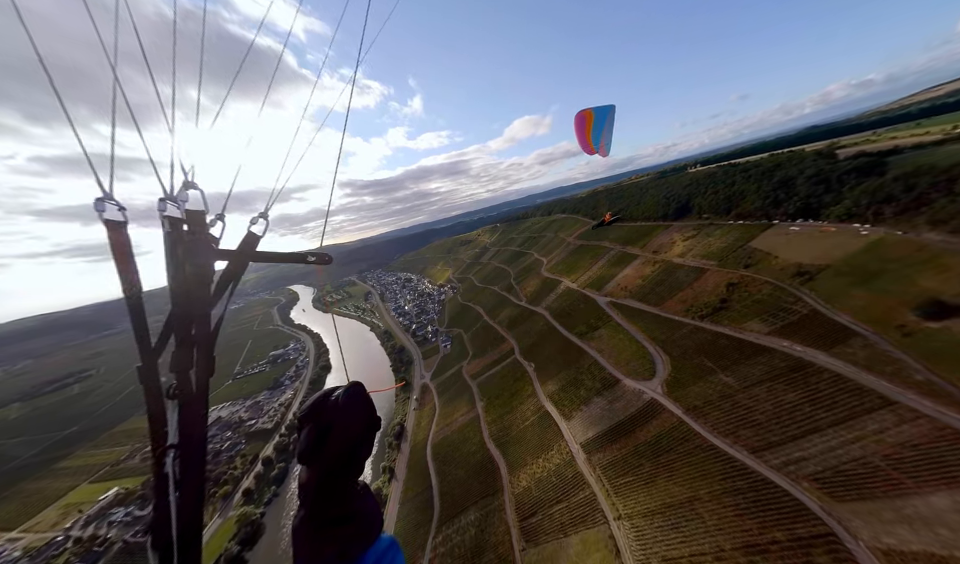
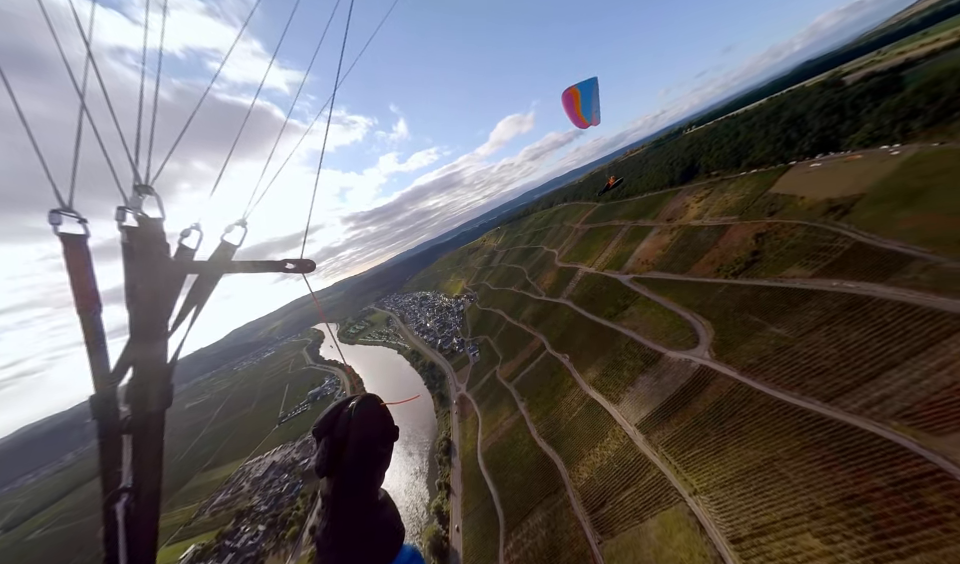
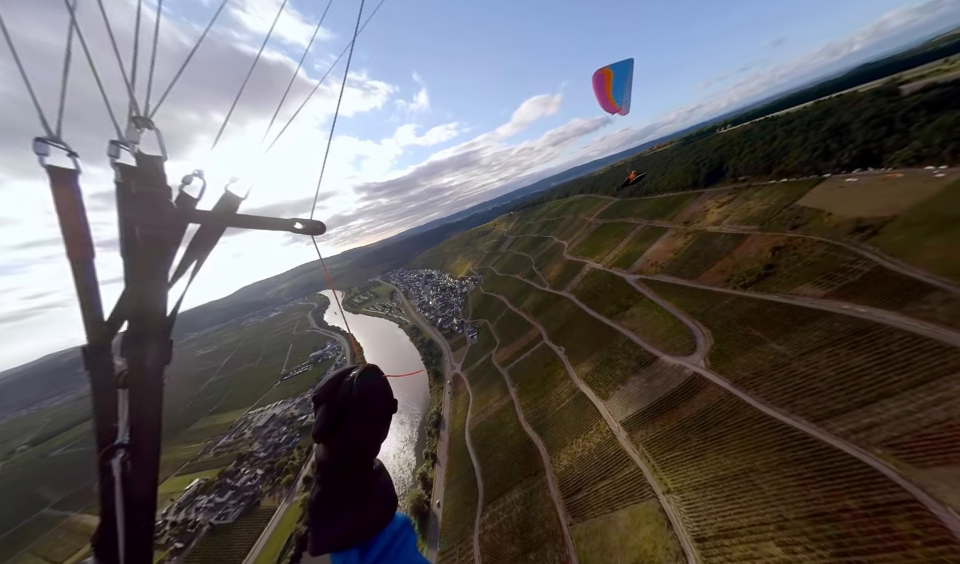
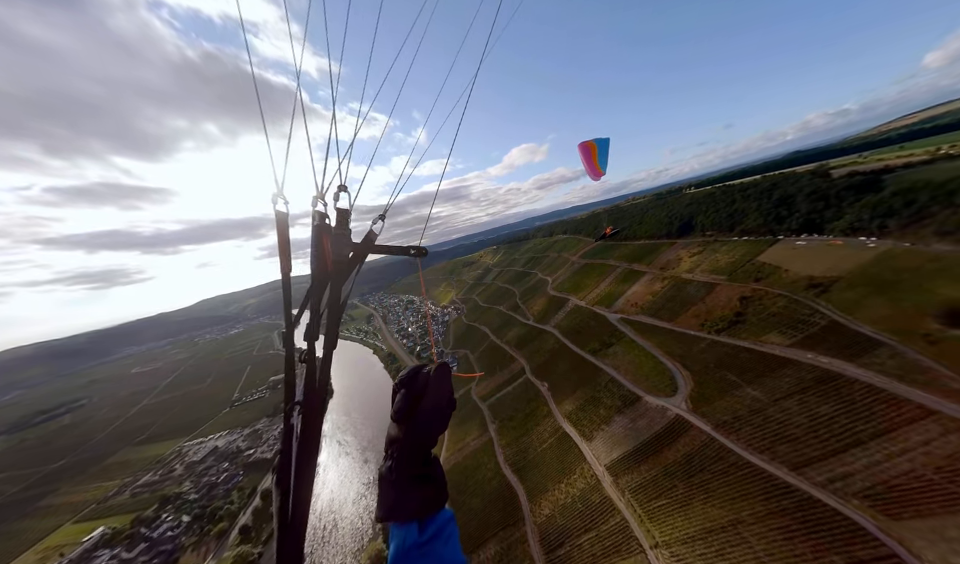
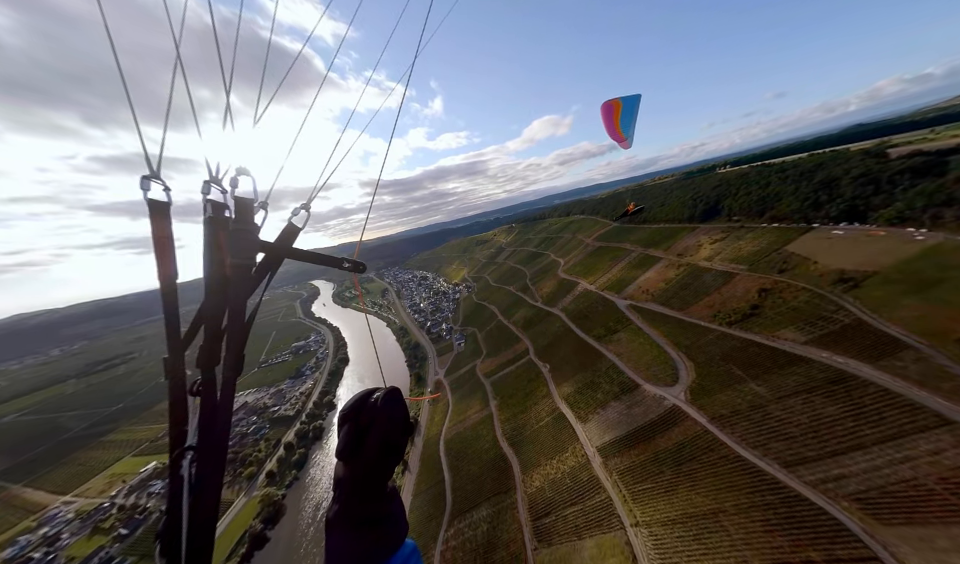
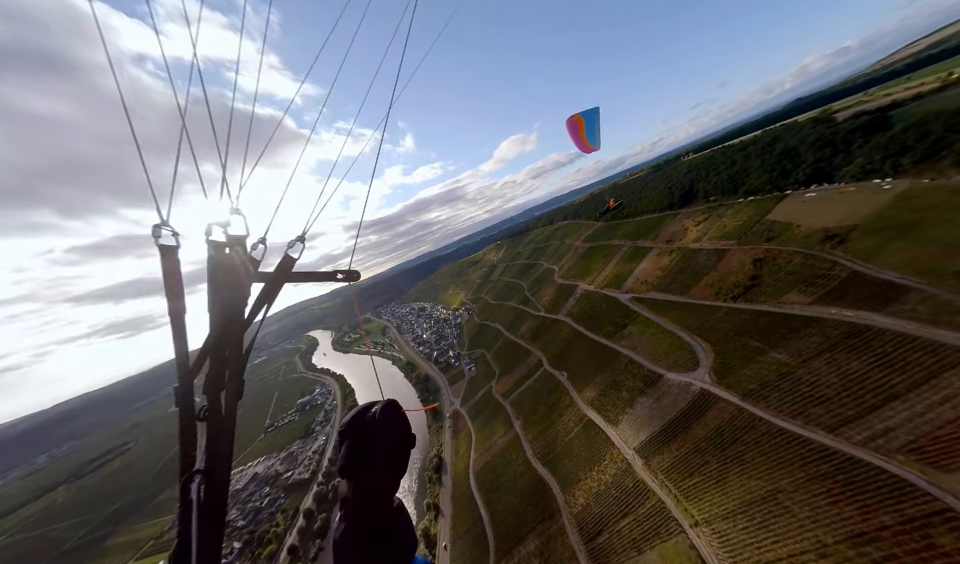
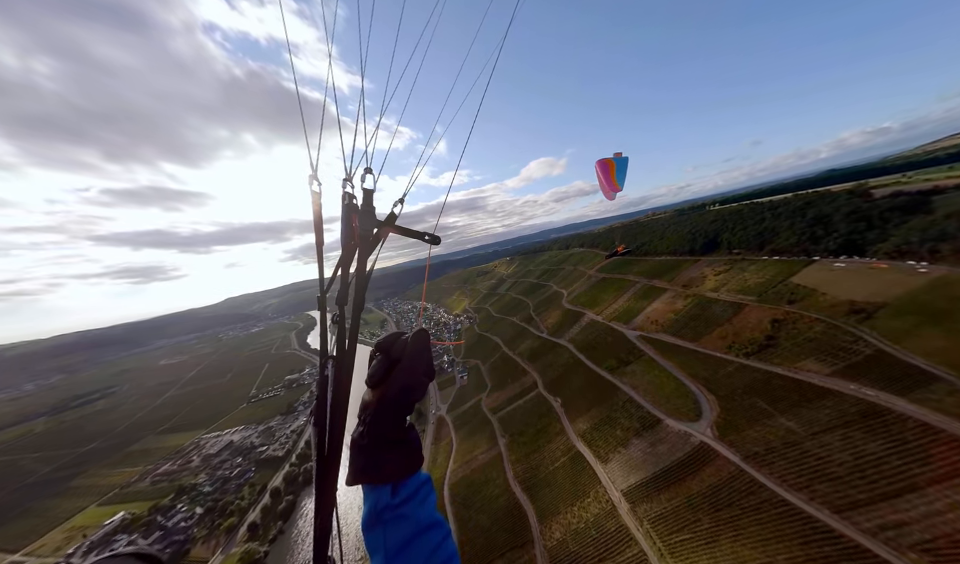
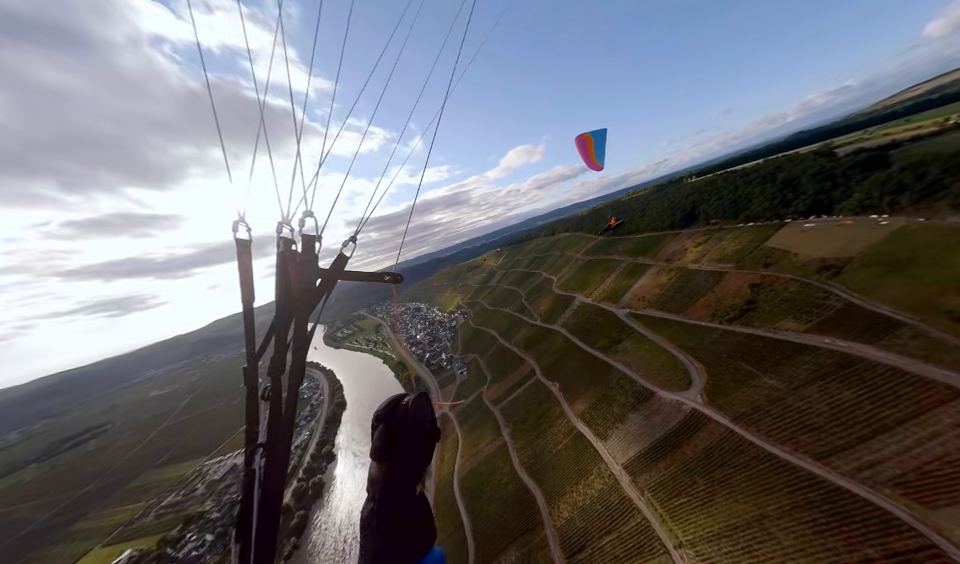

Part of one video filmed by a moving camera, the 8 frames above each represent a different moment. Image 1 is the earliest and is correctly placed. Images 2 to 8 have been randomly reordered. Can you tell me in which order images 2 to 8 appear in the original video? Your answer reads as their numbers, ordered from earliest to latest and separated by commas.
5, 3, 2, 6, 8, 4, 7
